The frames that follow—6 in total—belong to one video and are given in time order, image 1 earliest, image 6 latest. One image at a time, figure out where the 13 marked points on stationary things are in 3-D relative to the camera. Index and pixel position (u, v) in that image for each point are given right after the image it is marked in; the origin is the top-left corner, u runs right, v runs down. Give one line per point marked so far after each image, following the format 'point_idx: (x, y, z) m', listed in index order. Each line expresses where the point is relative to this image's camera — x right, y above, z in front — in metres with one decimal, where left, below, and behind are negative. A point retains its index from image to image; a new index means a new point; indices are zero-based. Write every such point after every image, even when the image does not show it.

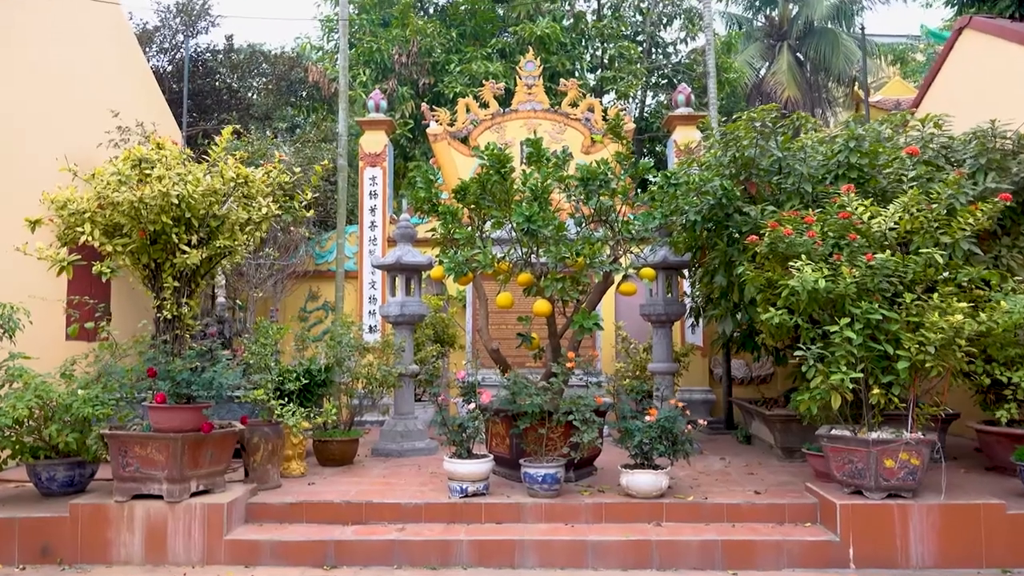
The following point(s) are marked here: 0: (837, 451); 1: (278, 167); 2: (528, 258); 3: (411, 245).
0: (+1.6, -0.8, +4.1) m
1: (-1.3, +0.7, +4.7) m
2: (+0.1, +0.2, +4.9) m
3: (-0.7, +0.3, +6.1) m
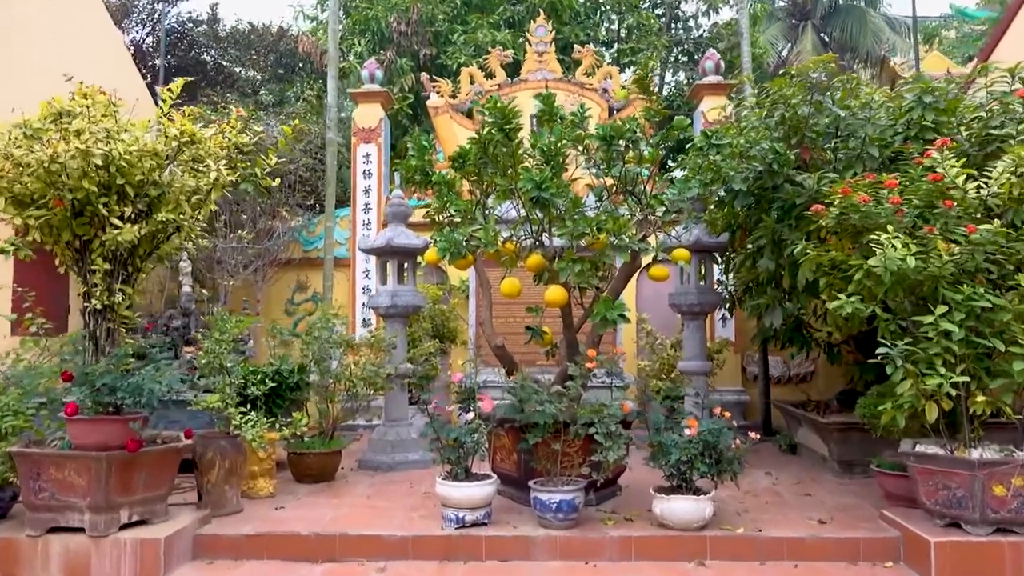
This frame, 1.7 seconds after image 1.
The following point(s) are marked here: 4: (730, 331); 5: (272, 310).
0: (+1.6, -0.7, +3.3) m
1: (-1.3, +0.8, +3.9) m
2: (+0.1, +0.3, +4.1) m
3: (-0.7, +0.4, +5.3) m
4: (+1.8, -0.4, +6.8) m
5: (-2.1, -0.2, +7.0) m
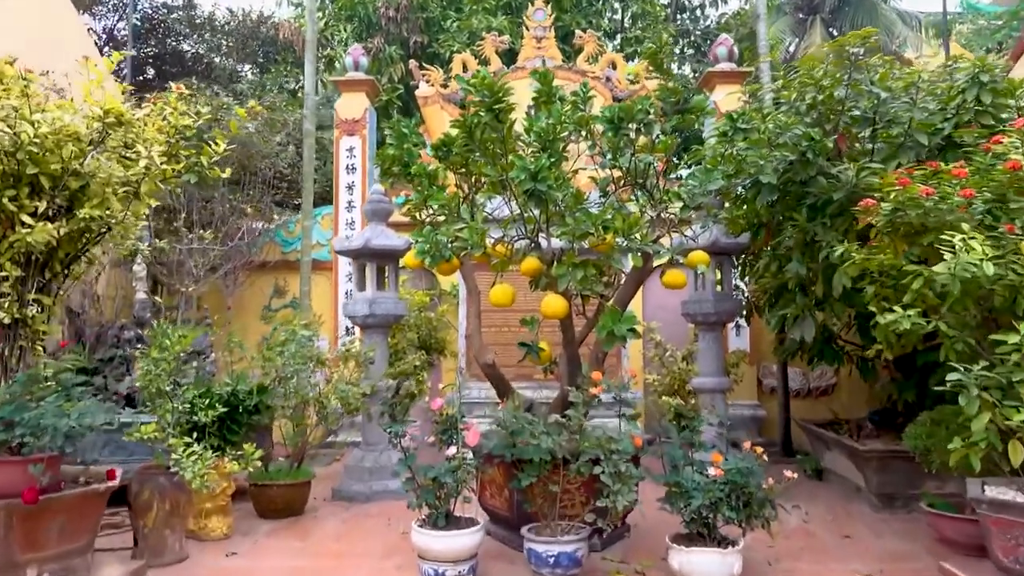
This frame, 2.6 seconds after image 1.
0: (+1.6, -0.8, +2.7) m
1: (-1.3, +0.7, +3.3) m
2: (+0.1, +0.2, +3.5) m
3: (-0.7, +0.4, +4.7) m
4: (+1.8, -0.4, +6.2) m
5: (-2.1, -0.3, +6.4) m
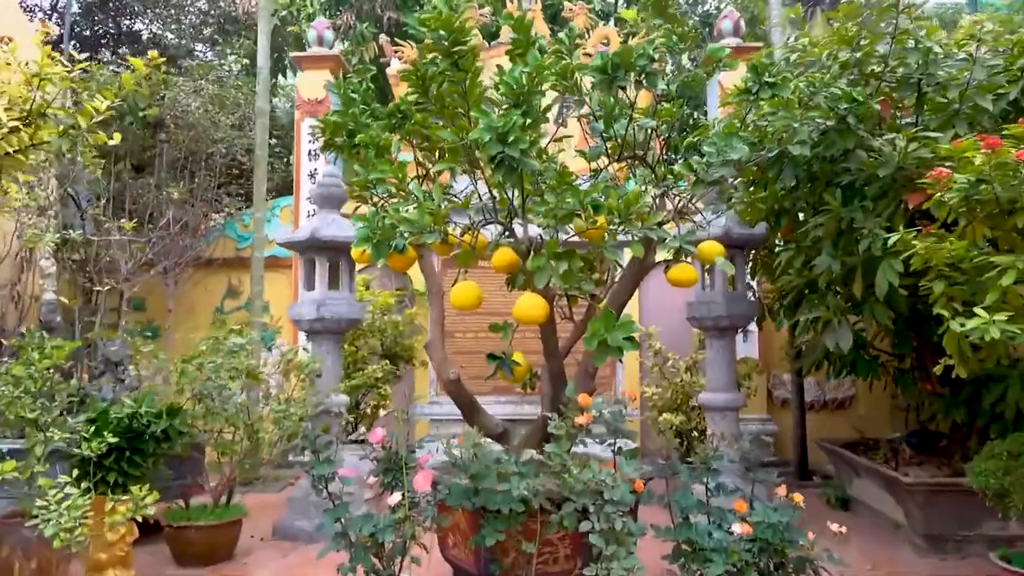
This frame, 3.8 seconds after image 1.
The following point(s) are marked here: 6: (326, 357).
0: (+1.5, -0.8, +2.0) m
1: (-1.4, +0.7, +2.6) m
2: (0.0, +0.2, +2.8) m
3: (-0.8, +0.4, +4.0) m
4: (+1.6, -0.4, +5.5) m
5: (-2.3, -0.3, +5.7) m
6: (-0.9, -0.3, +3.9) m
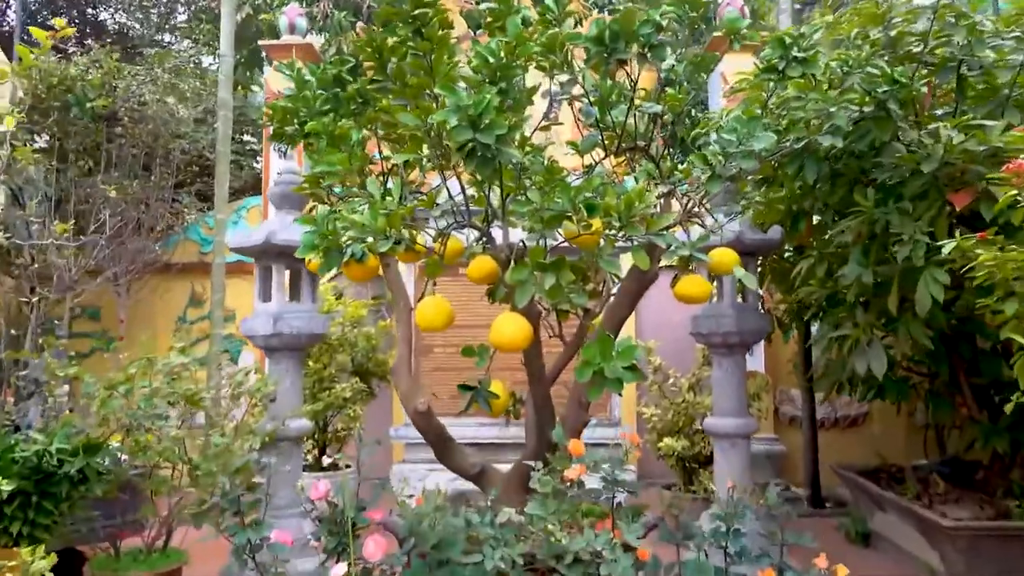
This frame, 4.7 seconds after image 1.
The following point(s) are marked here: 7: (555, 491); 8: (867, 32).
0: (+1.4, -0.8, +1.5) m
1: (-1.5, +0.7, +2.1) m
2: (-0.1, +0.2, +2.3) m
3: (-0.9, +0.3, +3.5) m
4: (+1.5, -0.5, +5.1) m
5: (-2.4, -0.3, +5.2) m
6: (-1.0, -0.4, +3.5) m
7: (+0.1, -0.5, +1.9) m
8: (+1.2, +0.9, +2.9) m
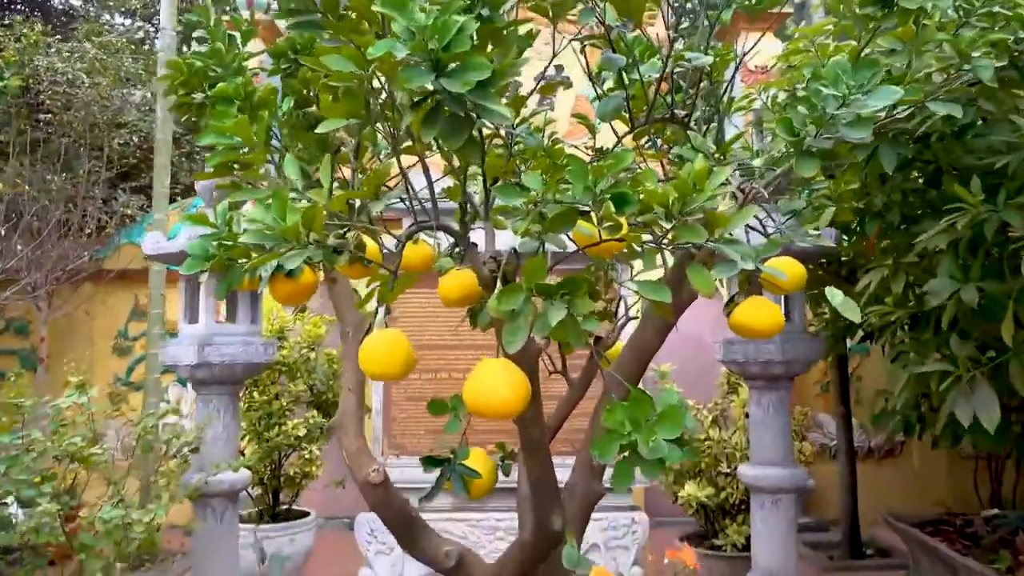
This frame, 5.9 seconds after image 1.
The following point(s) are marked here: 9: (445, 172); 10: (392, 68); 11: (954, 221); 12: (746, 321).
0: (+1.4, -0.9, +0.9) m
1: (-1.5, +0.6, +1.4) m
2: (-0.1, +0.1, +1.6) m
3: (-1.0, +0.3, +2.8) m
4: (+1.5, -0.5, +4.4) m
5: (-2.4, -0.4, +4.5) m
6: (-1.0, -0.4, +2.8) m
7: (+0.1, -0.5, +1.2) m
8: (+1.2, +0.8, +2.2) m
9: (-0.1, +0.2, +1.6) m
10: (-0.2, +0.3, +1.3) m
11: (+1.1, +0.2, +2.1) m
12: (+0.5, -0.1, +1.6) m
